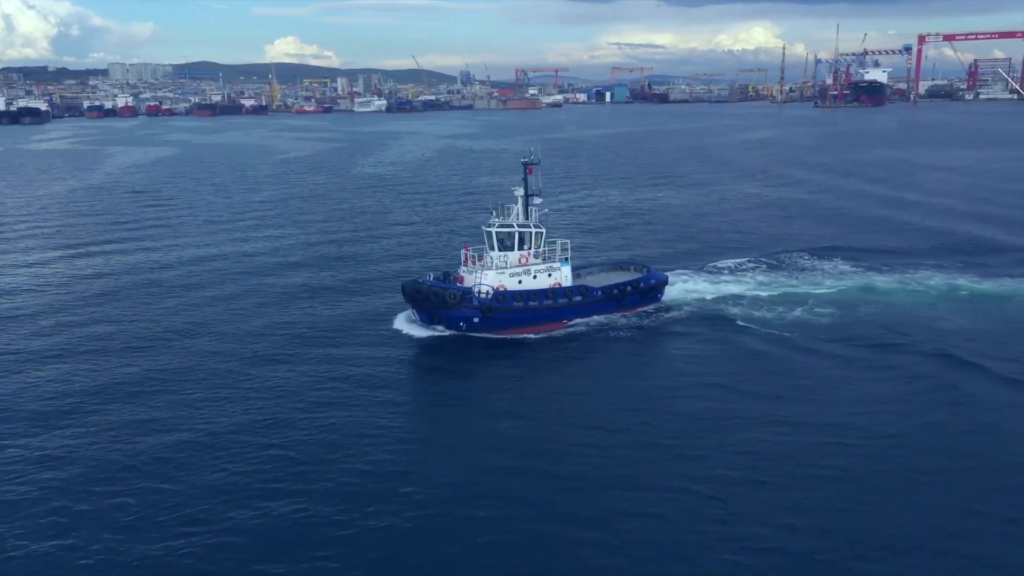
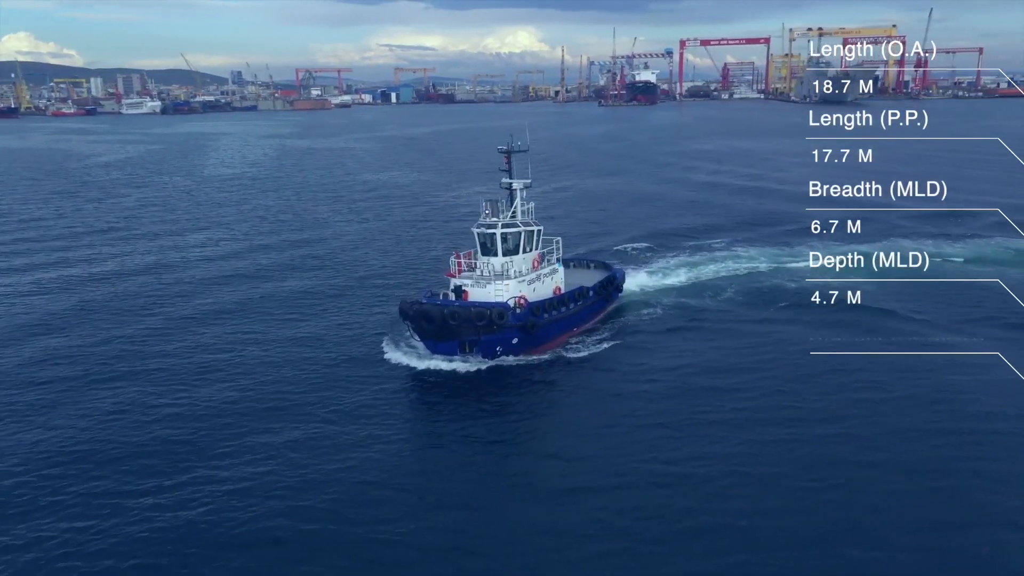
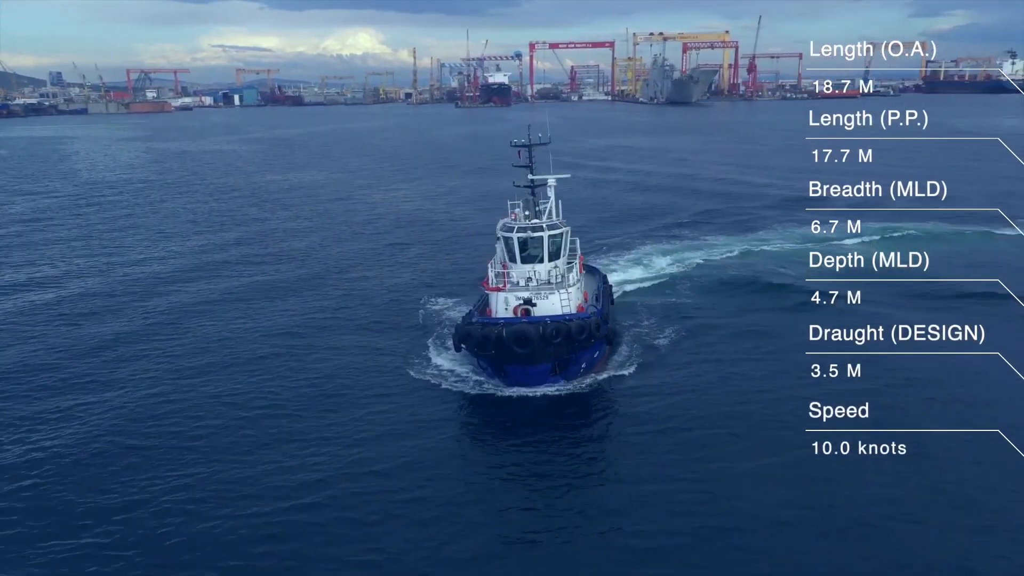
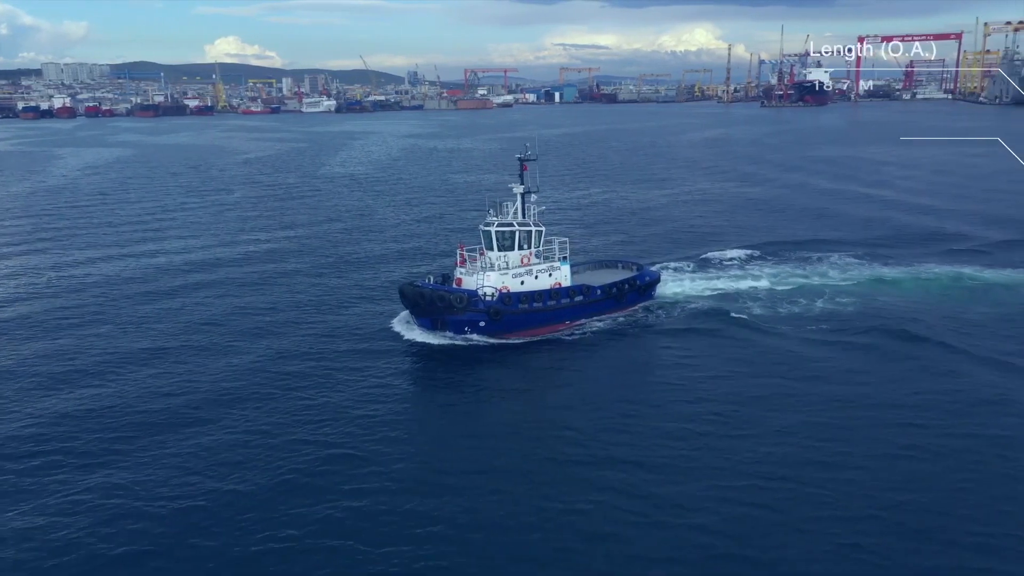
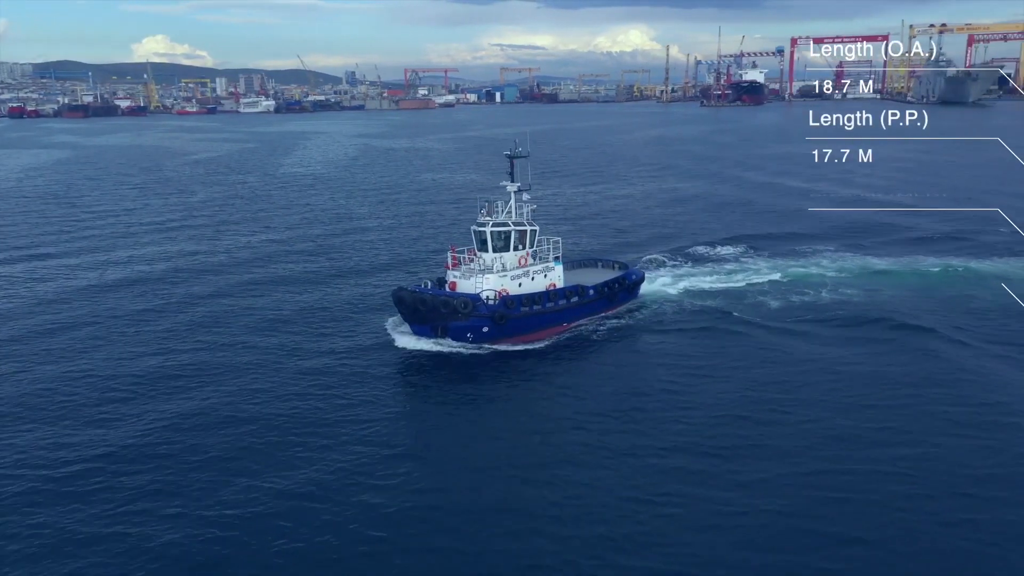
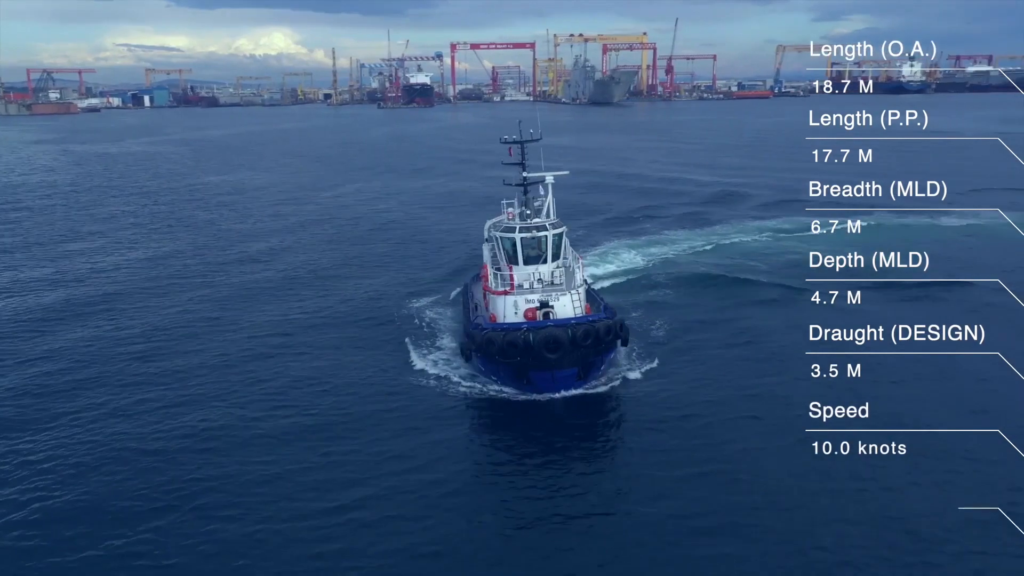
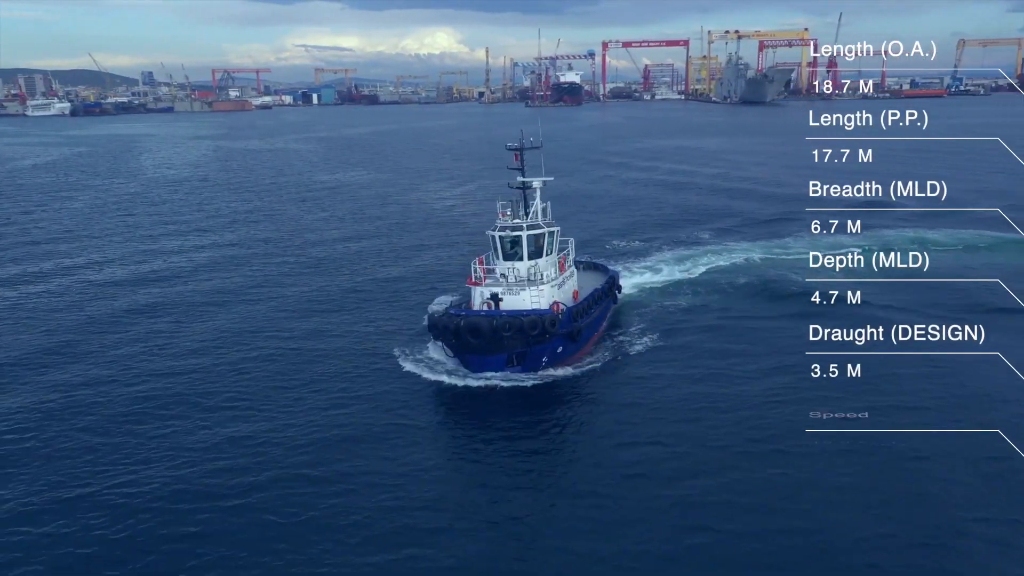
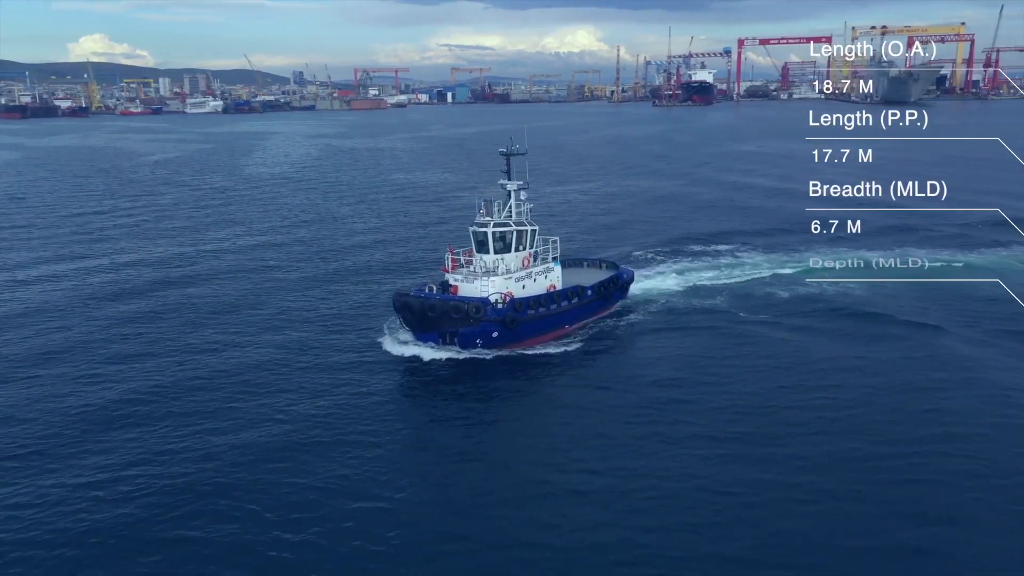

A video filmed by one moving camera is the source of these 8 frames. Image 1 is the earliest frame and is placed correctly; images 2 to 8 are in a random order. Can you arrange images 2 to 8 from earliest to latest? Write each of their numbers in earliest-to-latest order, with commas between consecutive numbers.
4, 5, 8, 2, 7, 3, 6
